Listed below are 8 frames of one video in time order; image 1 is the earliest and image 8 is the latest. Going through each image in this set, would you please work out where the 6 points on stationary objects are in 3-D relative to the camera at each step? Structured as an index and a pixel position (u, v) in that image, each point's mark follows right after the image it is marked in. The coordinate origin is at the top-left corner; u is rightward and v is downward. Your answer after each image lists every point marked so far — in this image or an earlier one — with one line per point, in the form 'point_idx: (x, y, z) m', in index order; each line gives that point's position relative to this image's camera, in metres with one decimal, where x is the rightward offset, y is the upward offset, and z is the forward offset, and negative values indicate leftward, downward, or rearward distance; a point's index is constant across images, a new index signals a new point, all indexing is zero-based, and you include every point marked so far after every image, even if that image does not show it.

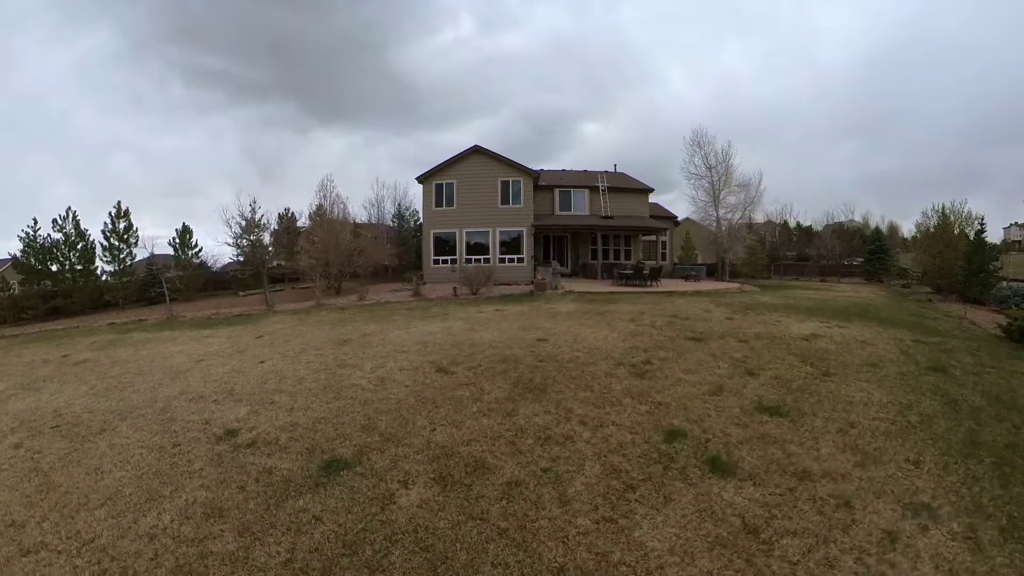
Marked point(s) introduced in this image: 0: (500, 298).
0: (-1.3, -1.0, +17.5) m
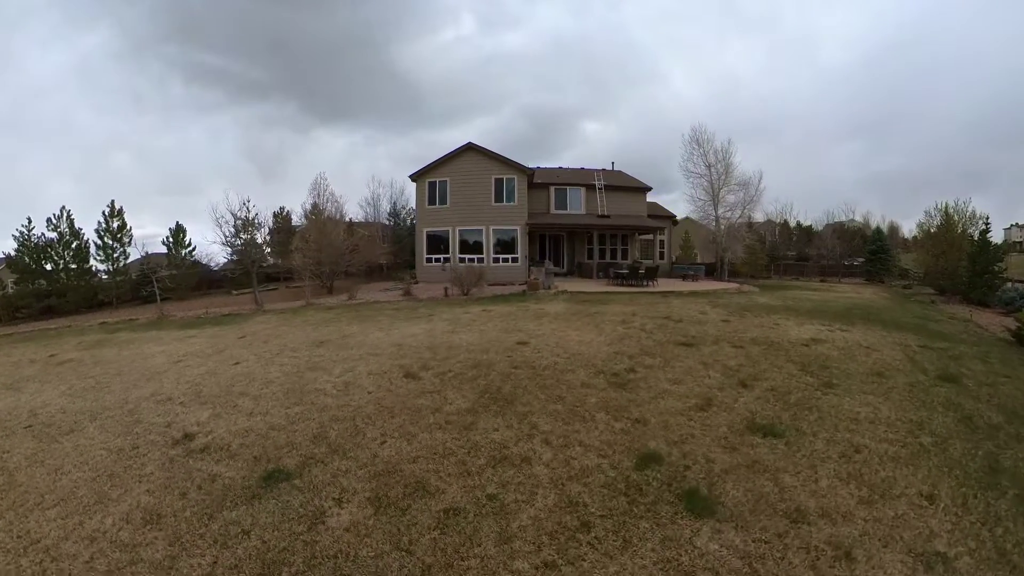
0: (-2.2, -1.0, +17.0) m
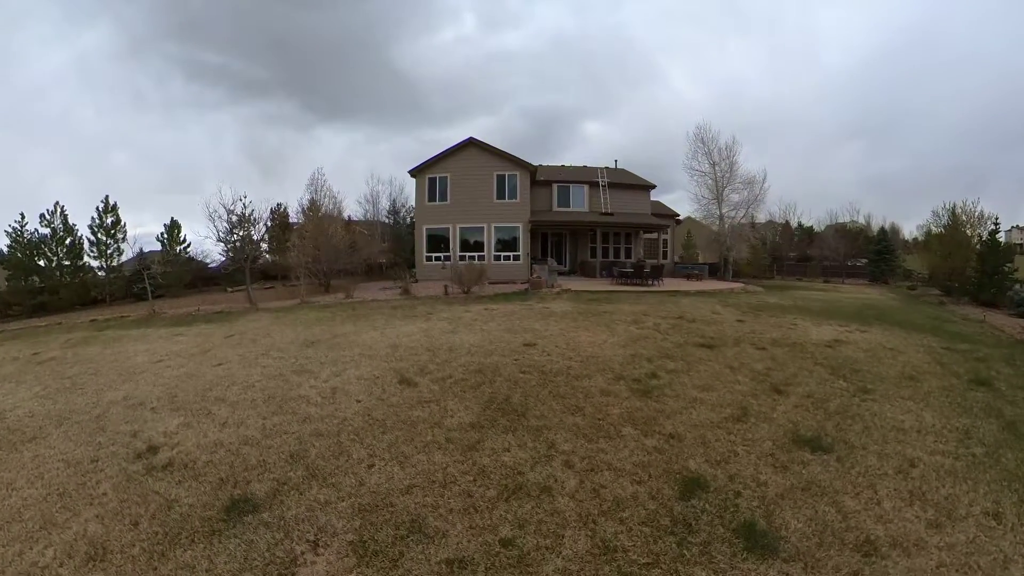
0: (-2.0, -0.9, +16.5) m
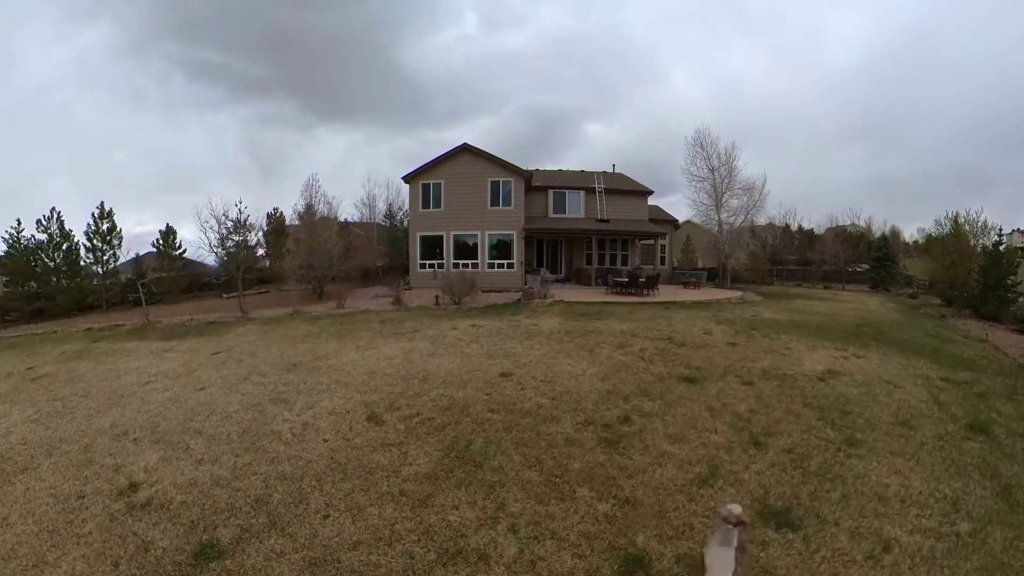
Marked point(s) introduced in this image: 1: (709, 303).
0: (-3.0, -2.0, +16.3) m
1: (+19.9, -1.5, +16.8) m
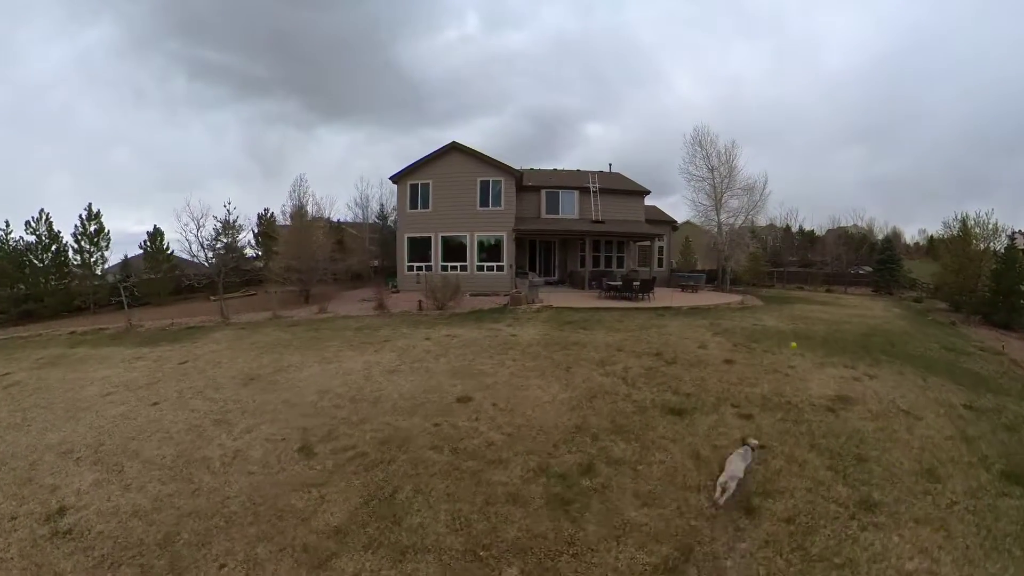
0: (-4.4, -2.5, +15.4) m
1: (+18.5, -2.0, +15.9) m
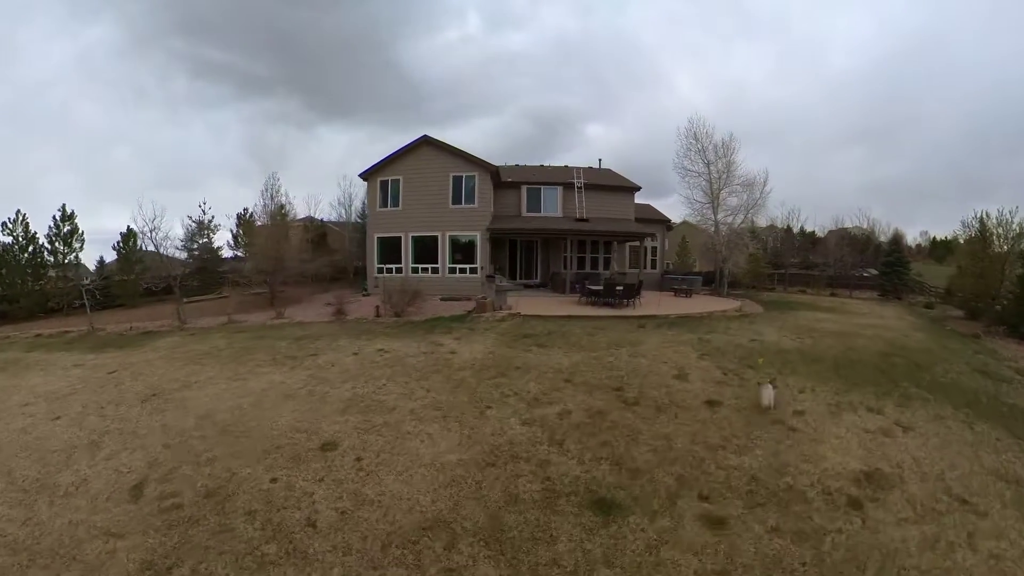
0: (-7.5, -3.0, +13.5) m
1: (+15.4, -2.6, +13.9) m
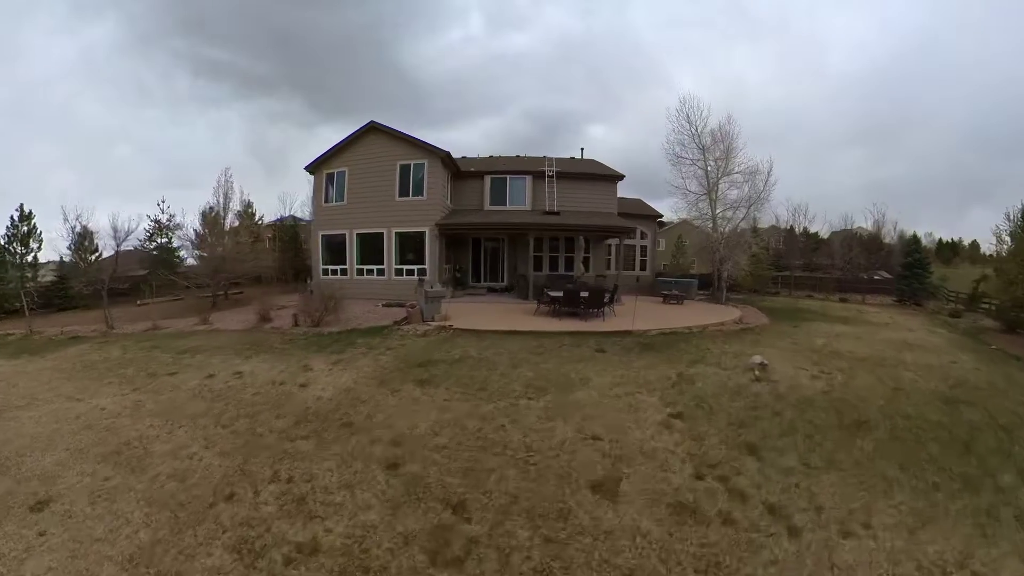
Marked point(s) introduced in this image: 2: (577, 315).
0: (-12.0, -3.3, +10.7) m
1: (+10.9, -3.1, +10.9) m
2: (+4.7, -2.0, +13.9) m
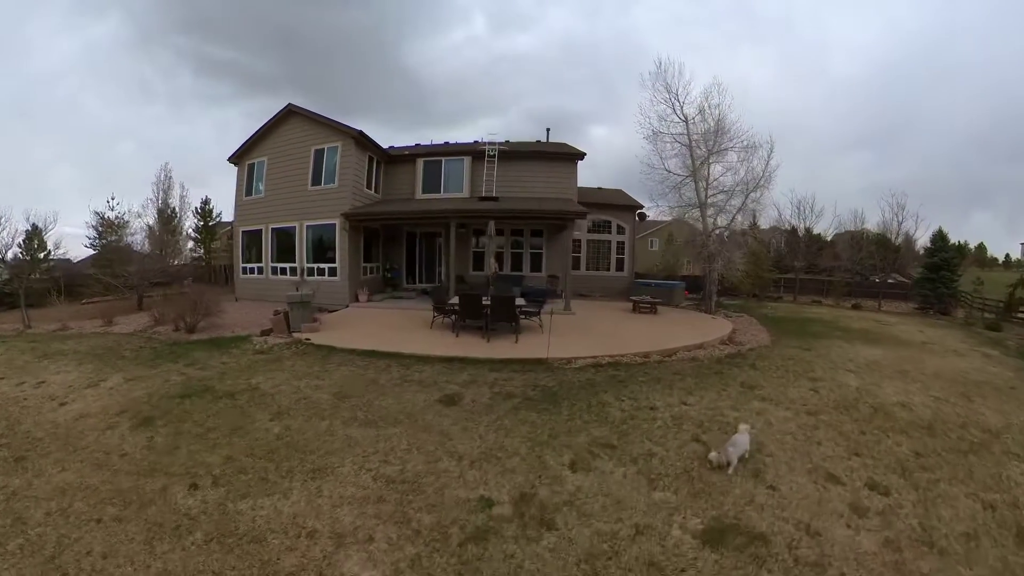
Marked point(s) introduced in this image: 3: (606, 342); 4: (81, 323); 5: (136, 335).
0: (-17.0, -3.4, +8.1) m
1: (+5.9, -3.4, +7.9) m
2: (-0.2, -2.2, +11.1) m
3: (+5.1, -2.9, +10.1) m
4: (-44.6, -3.4, +17.1) m
5: (-26.2, -3.5, +10.7) m
